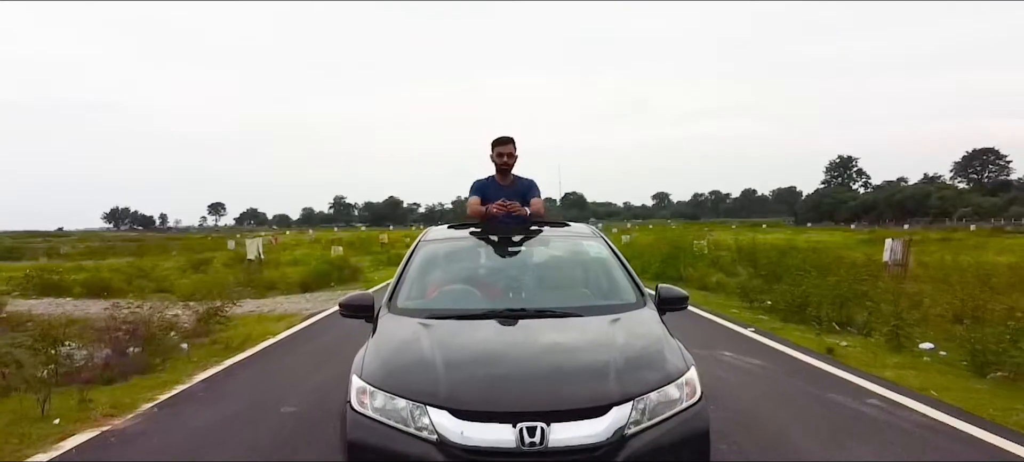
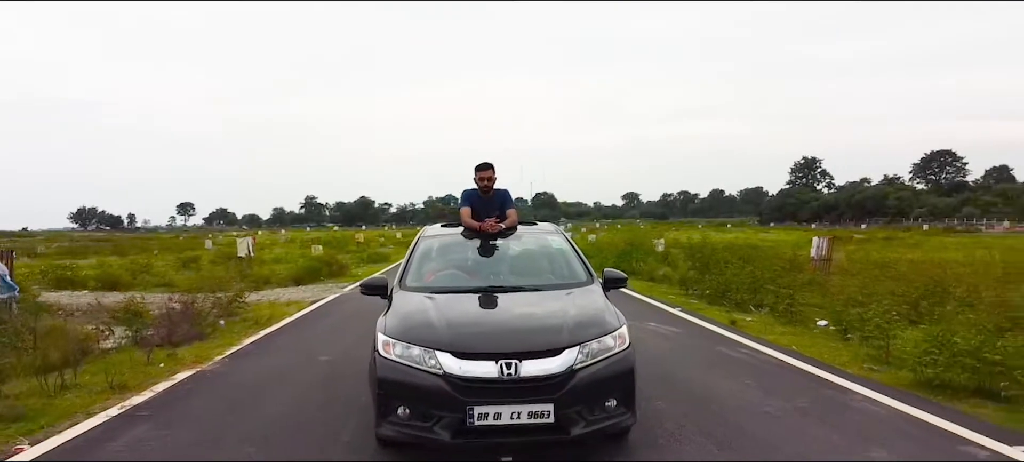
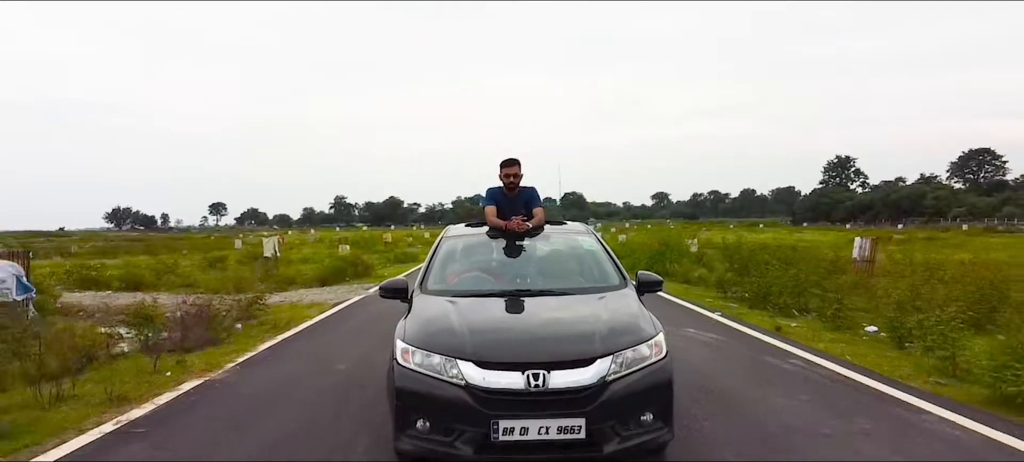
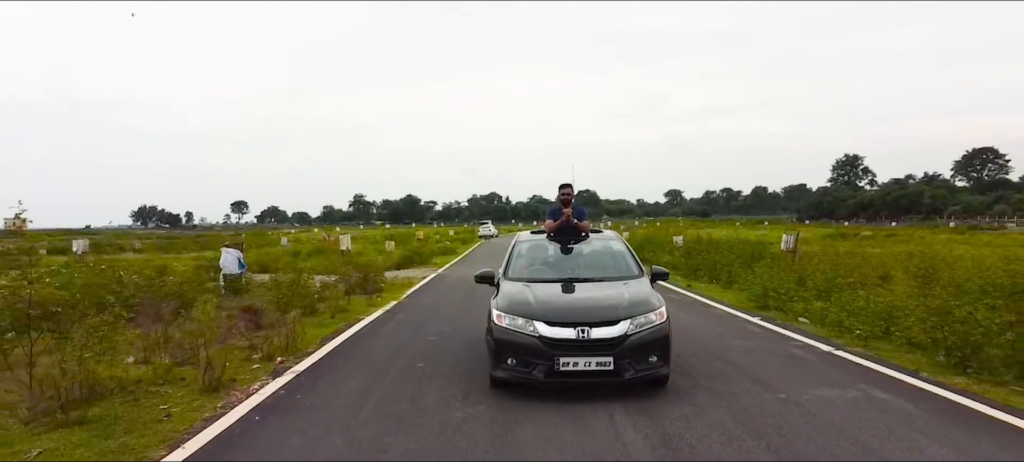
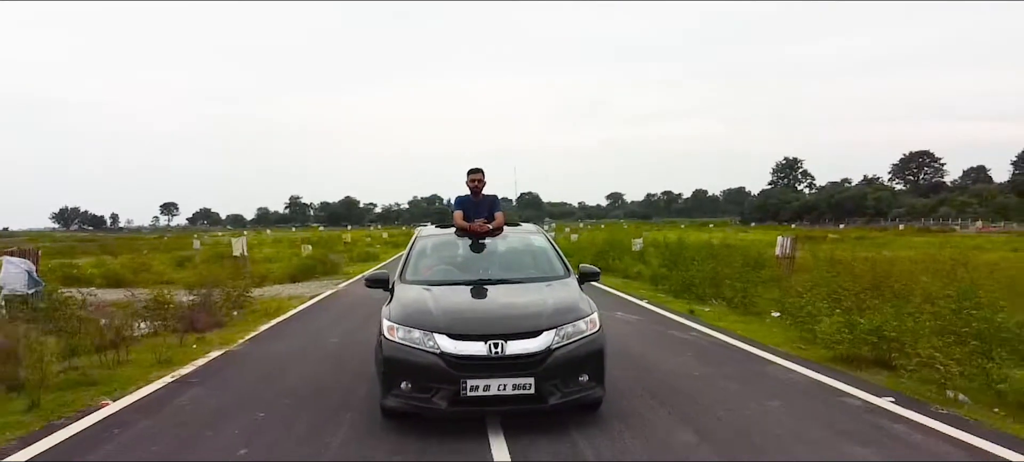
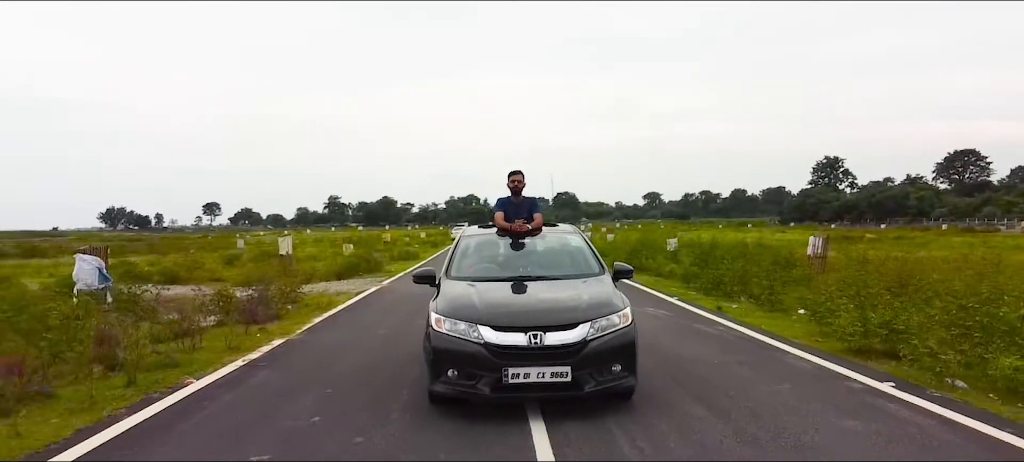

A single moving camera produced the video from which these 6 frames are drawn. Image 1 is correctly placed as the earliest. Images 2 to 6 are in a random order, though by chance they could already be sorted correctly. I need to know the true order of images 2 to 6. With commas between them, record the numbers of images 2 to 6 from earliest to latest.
3, 2, 5, 6, 4
